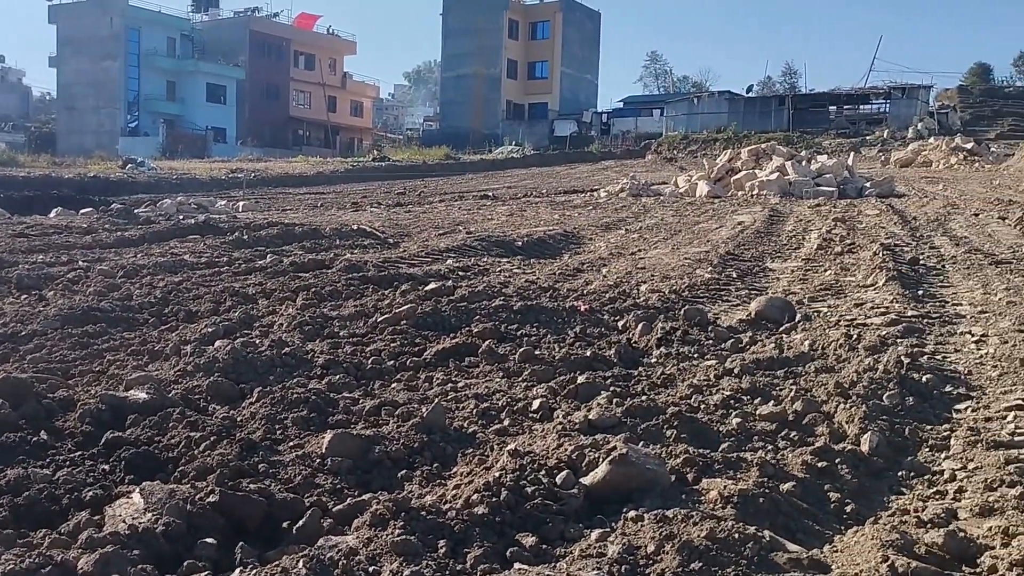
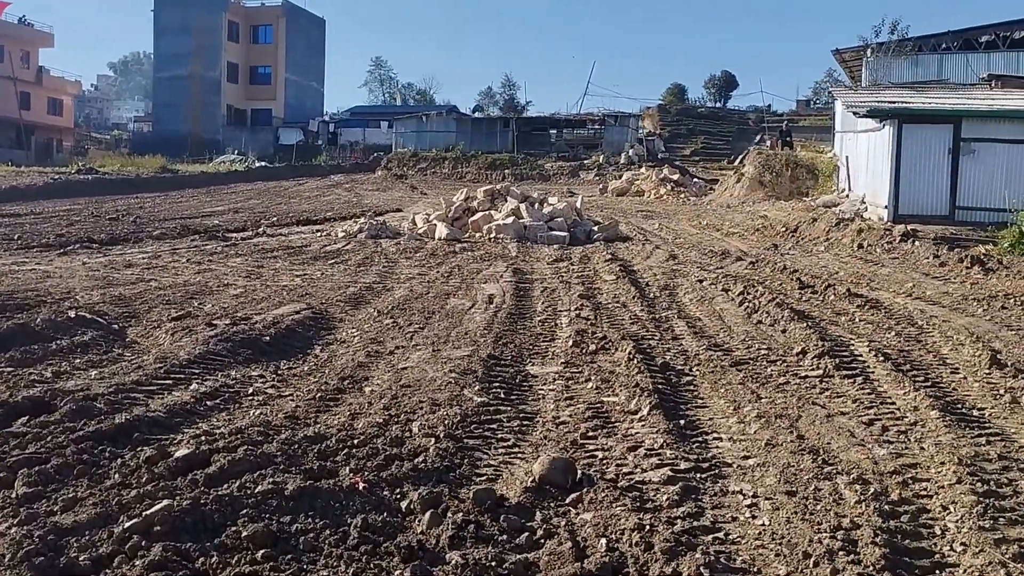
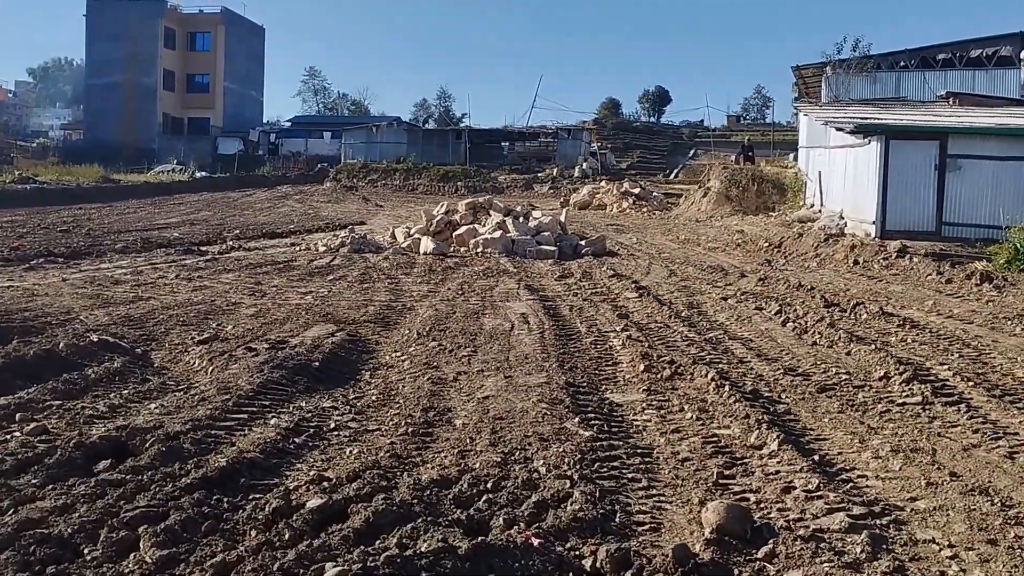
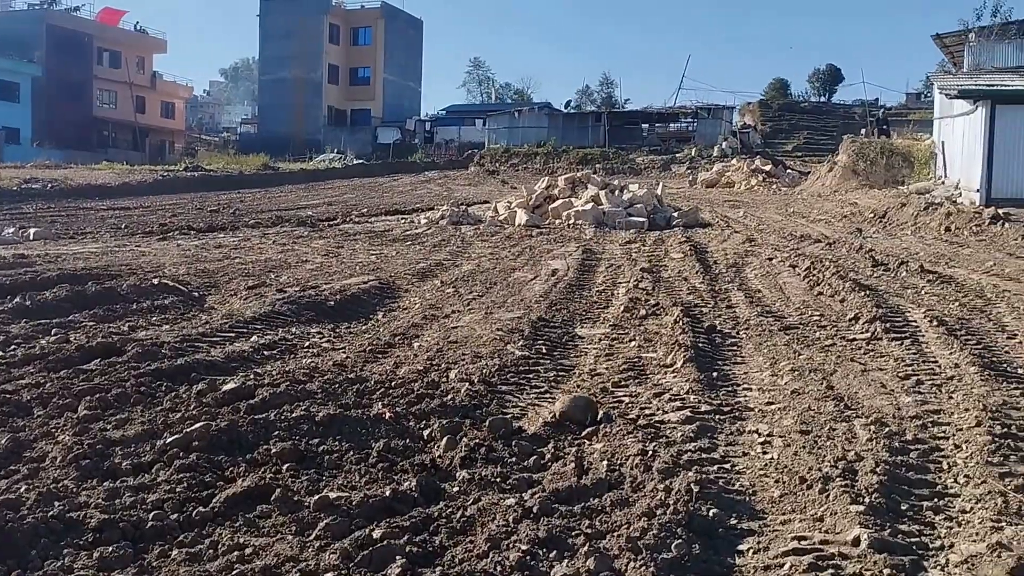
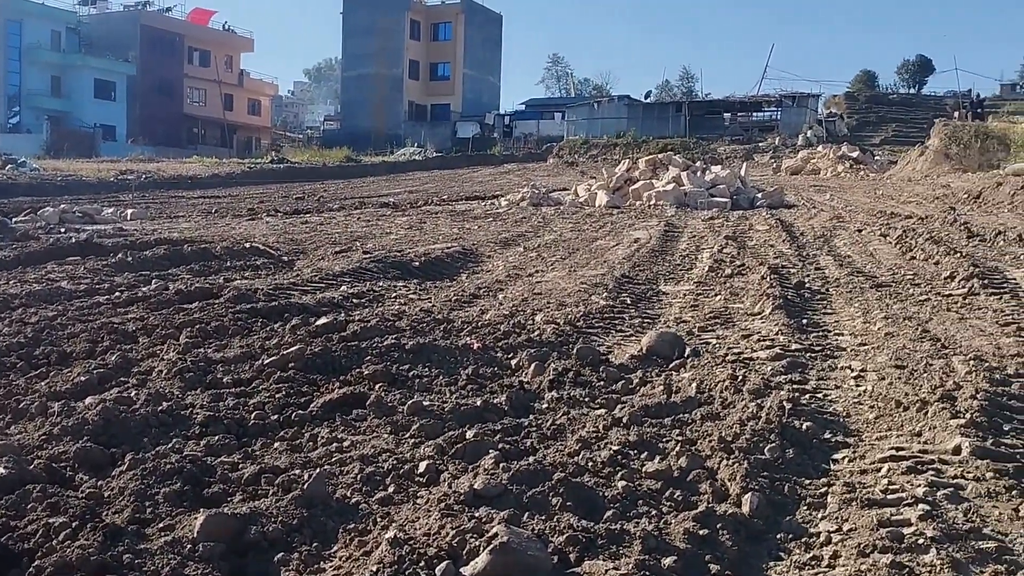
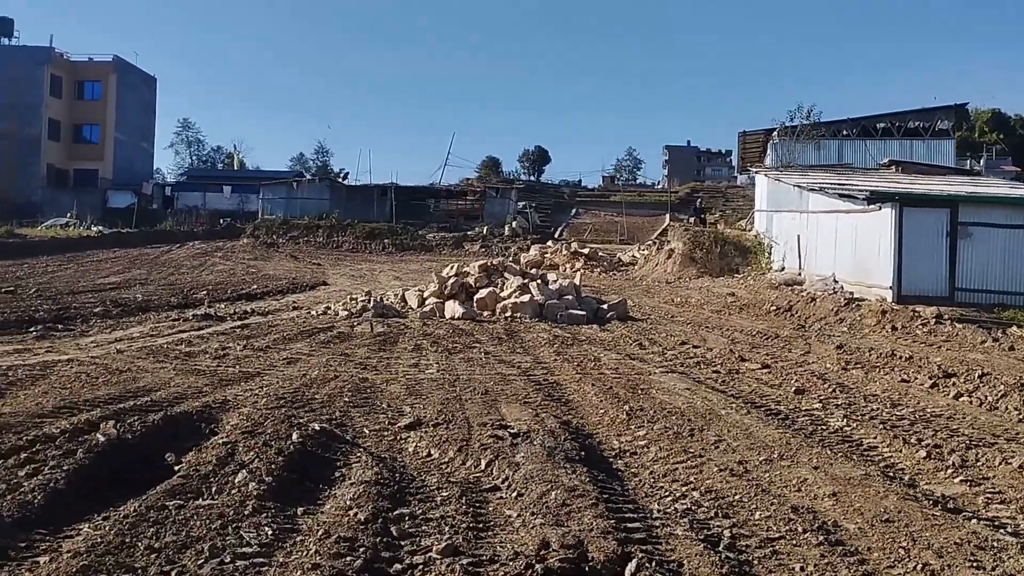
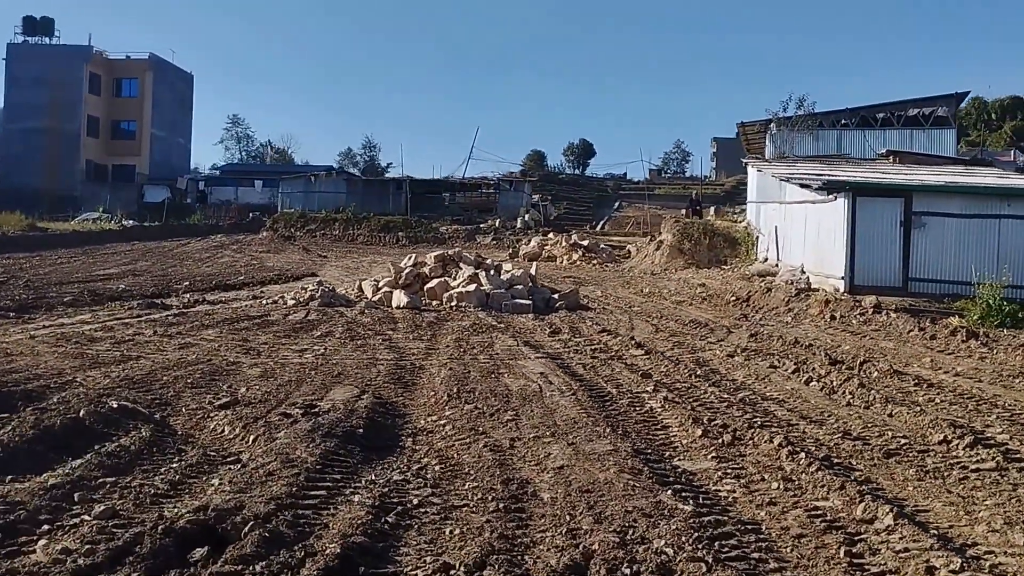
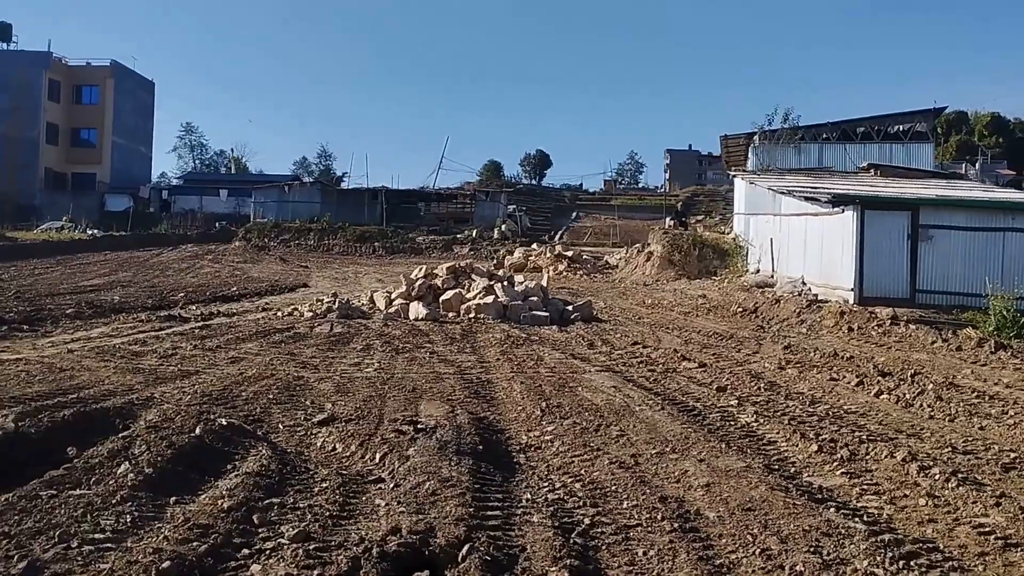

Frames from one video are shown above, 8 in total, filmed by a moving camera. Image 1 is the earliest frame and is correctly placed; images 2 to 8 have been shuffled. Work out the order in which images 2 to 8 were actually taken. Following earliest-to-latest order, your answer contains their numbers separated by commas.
5, 4, 2, 3, 7, 8, 6
